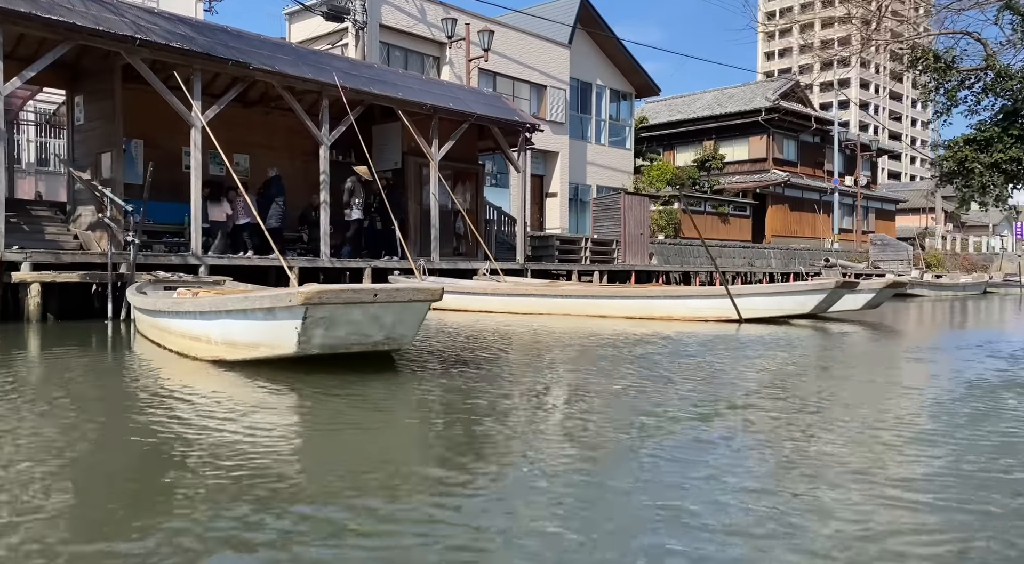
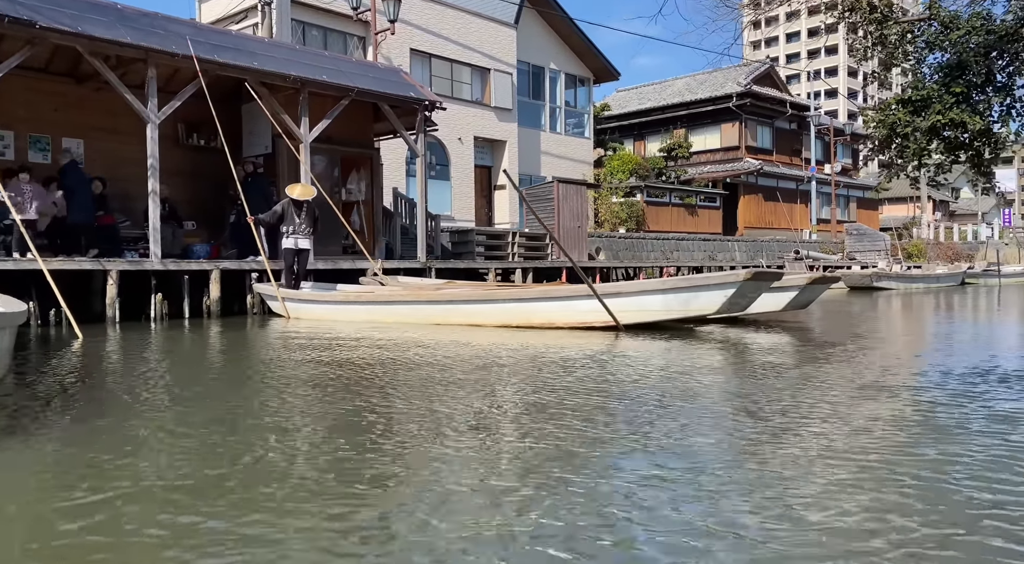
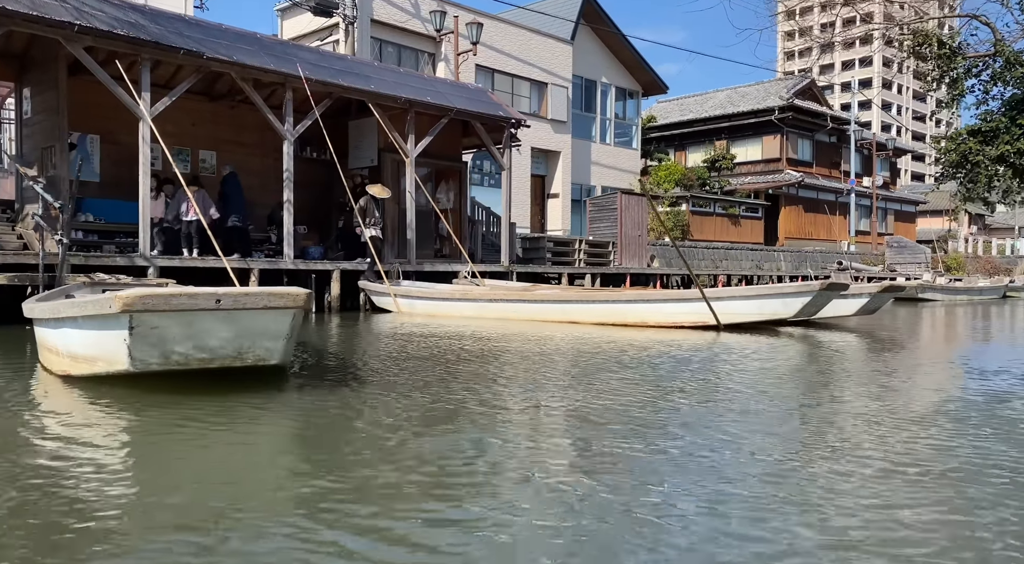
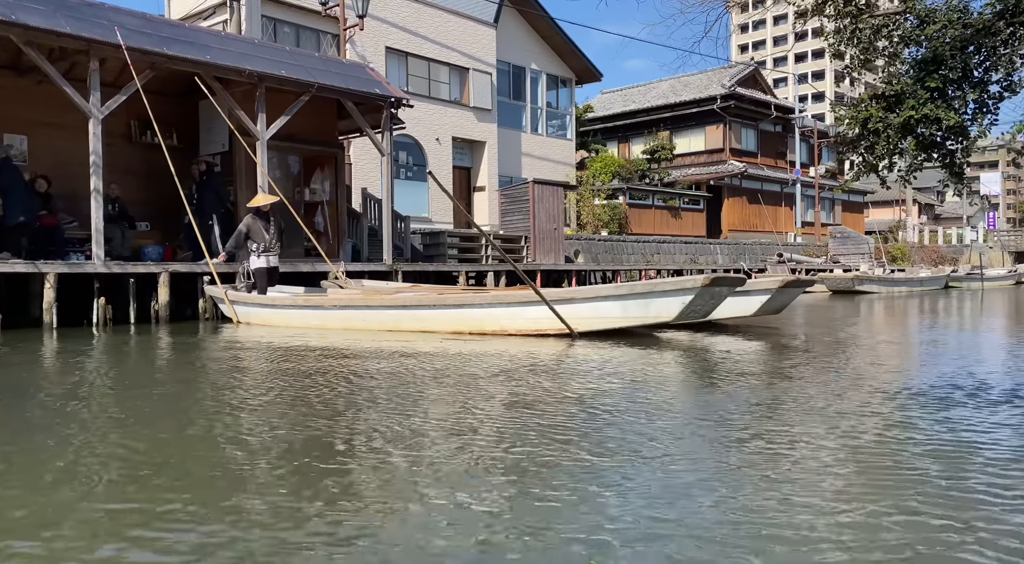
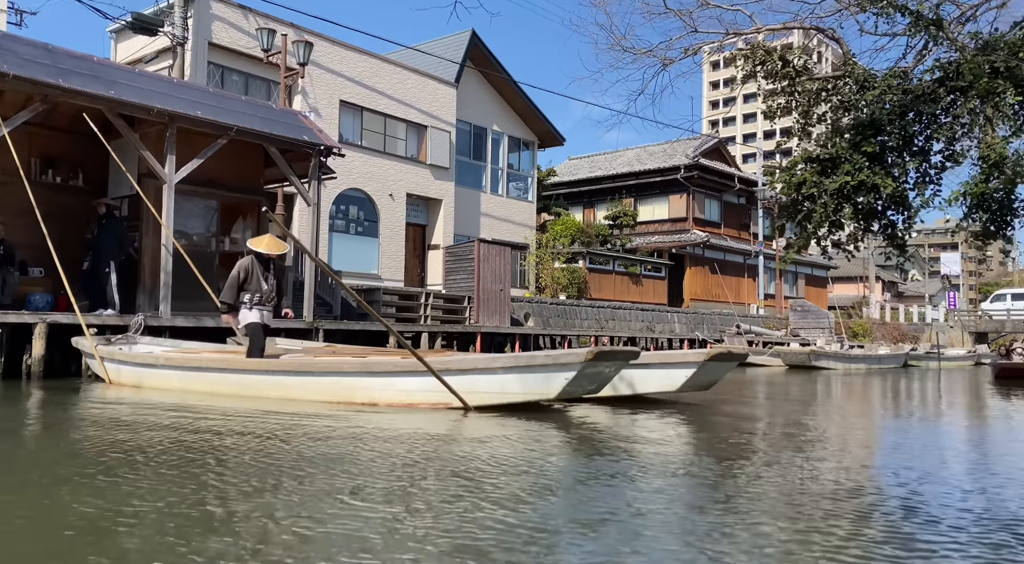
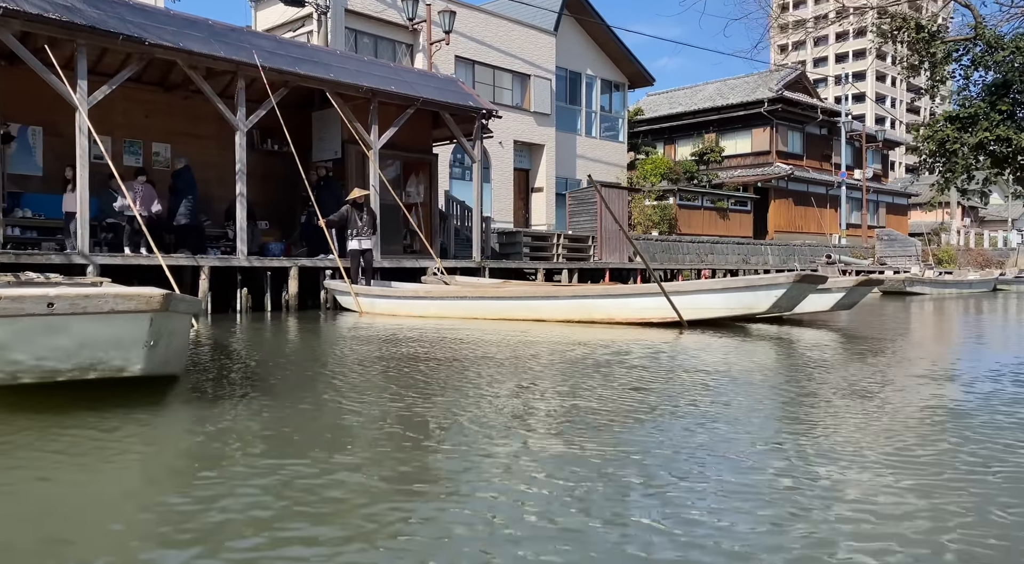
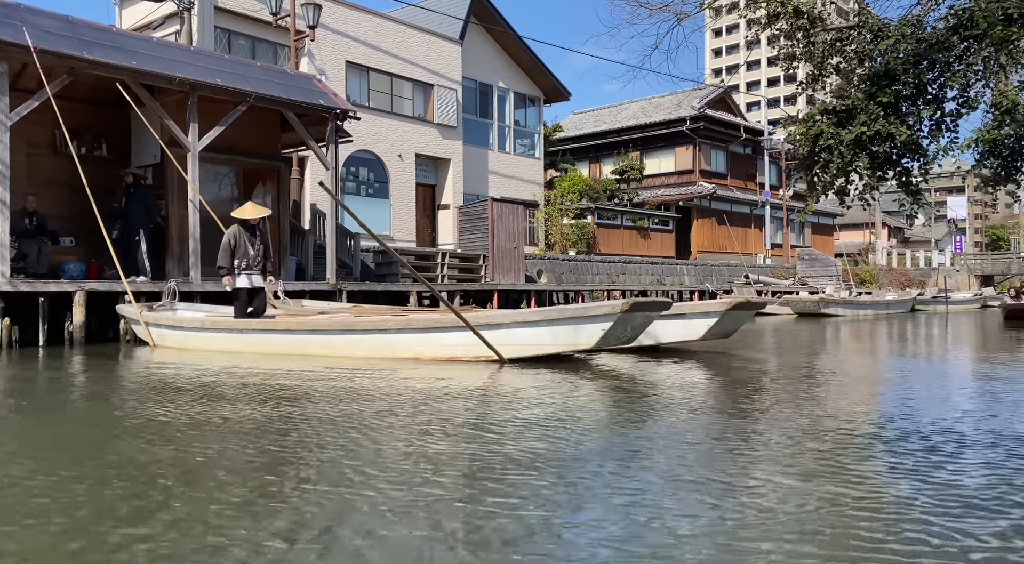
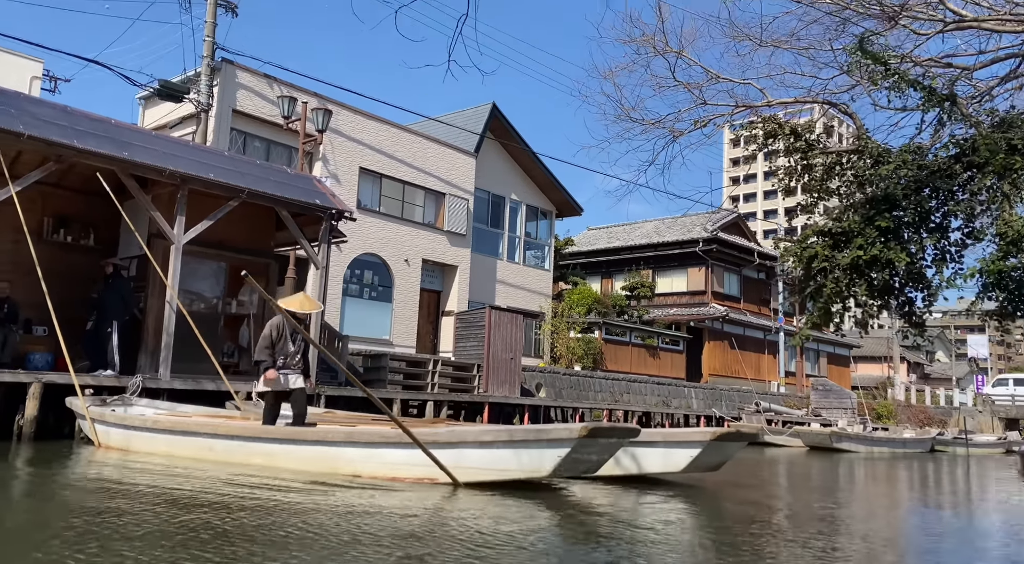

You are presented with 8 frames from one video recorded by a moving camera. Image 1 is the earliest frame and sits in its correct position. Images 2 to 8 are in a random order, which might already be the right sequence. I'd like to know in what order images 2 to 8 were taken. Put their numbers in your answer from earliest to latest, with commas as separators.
3, 6, 2, 4, 7, 5, 8
